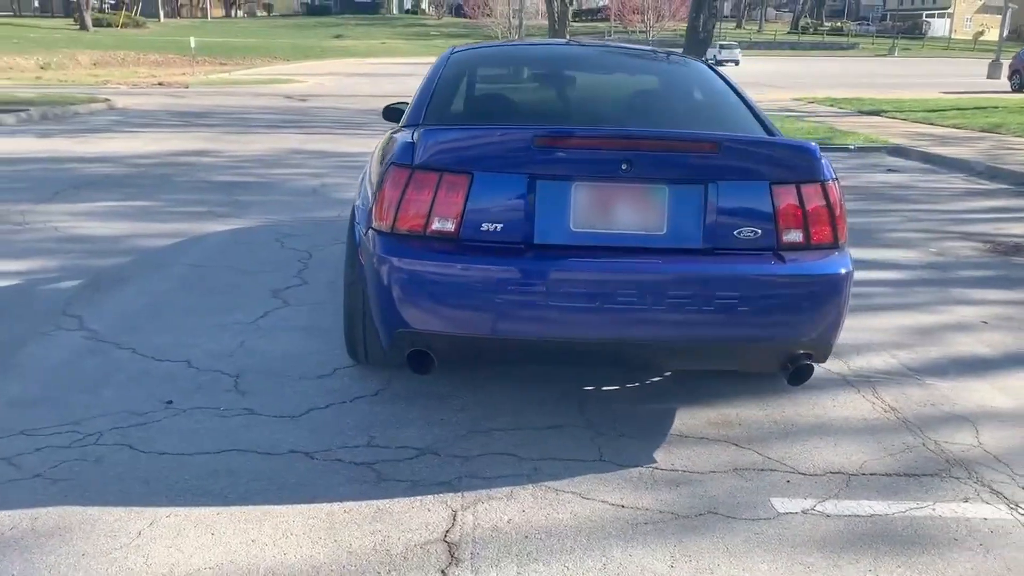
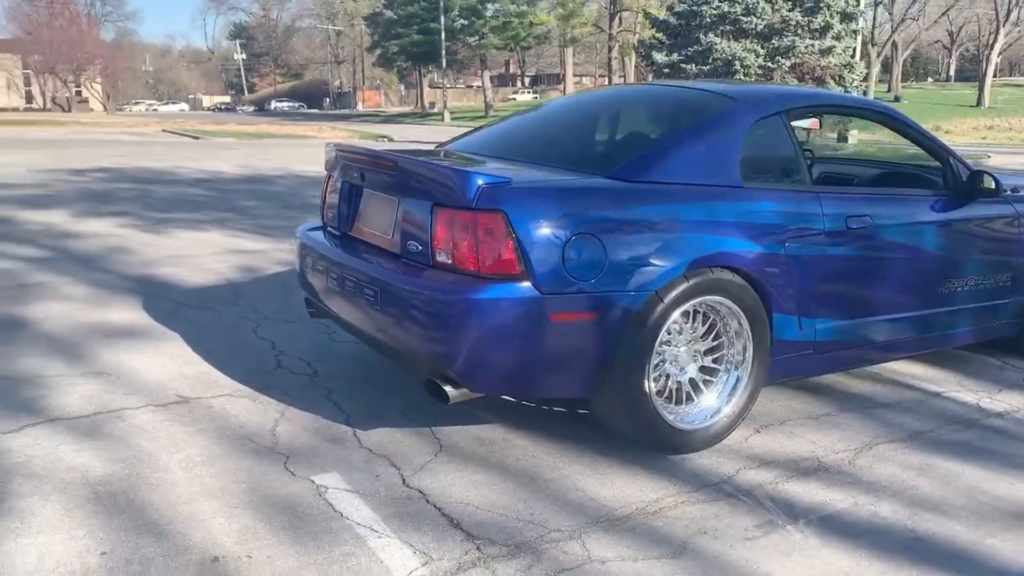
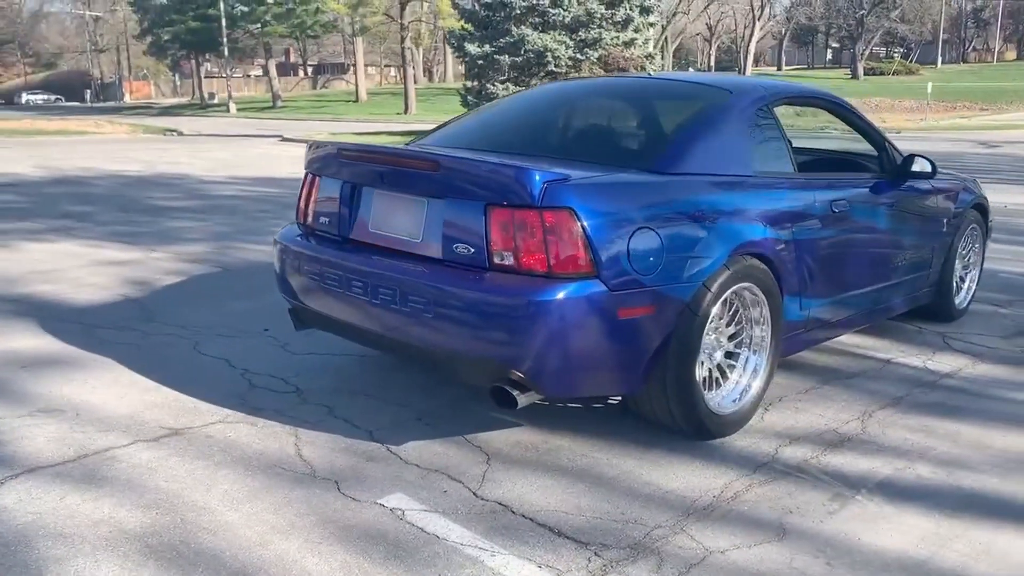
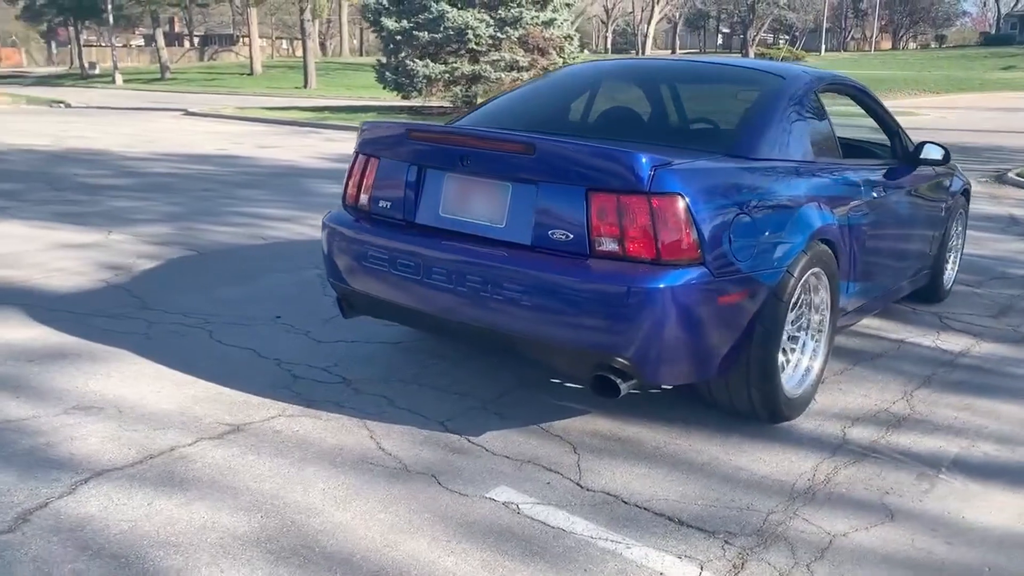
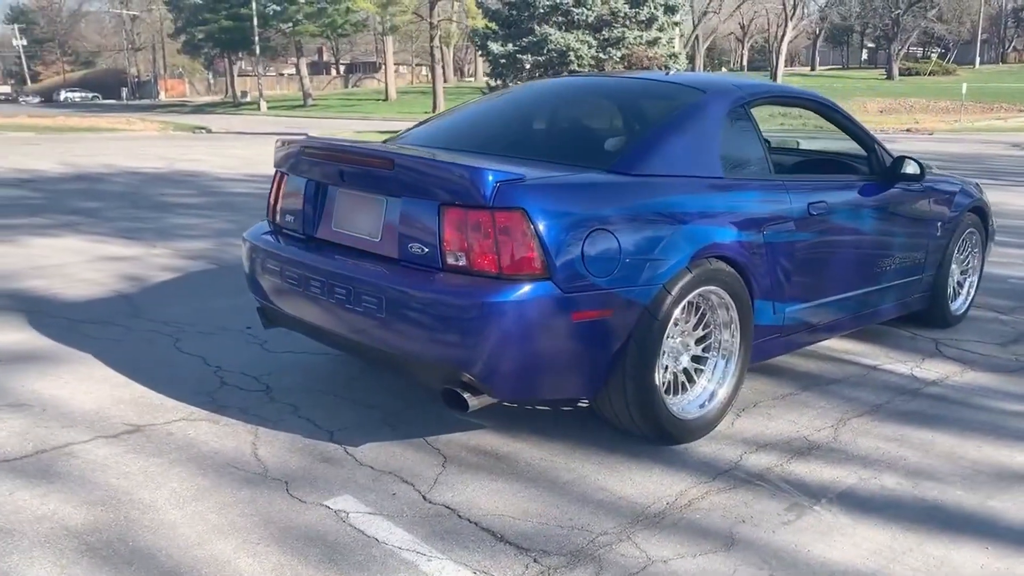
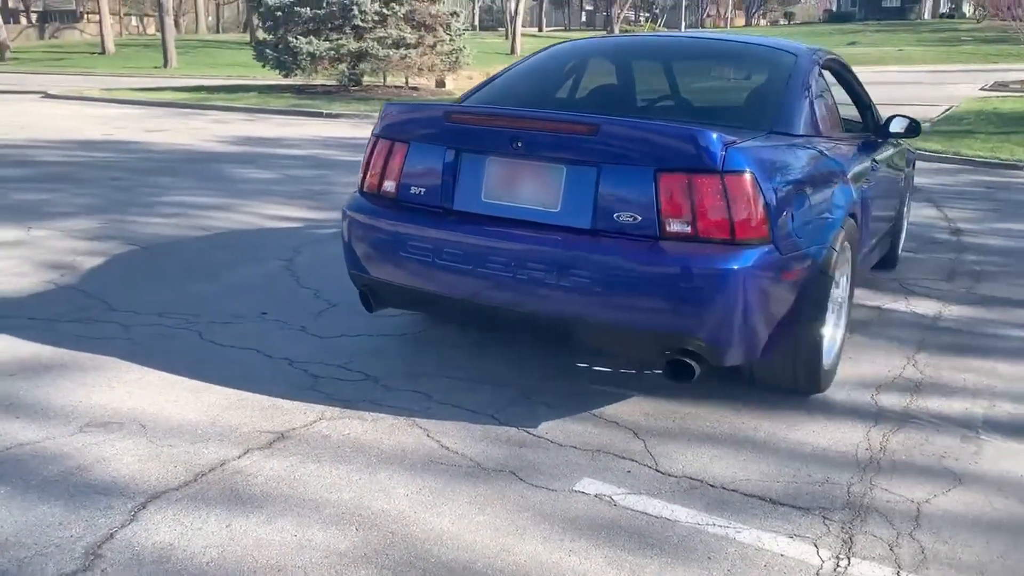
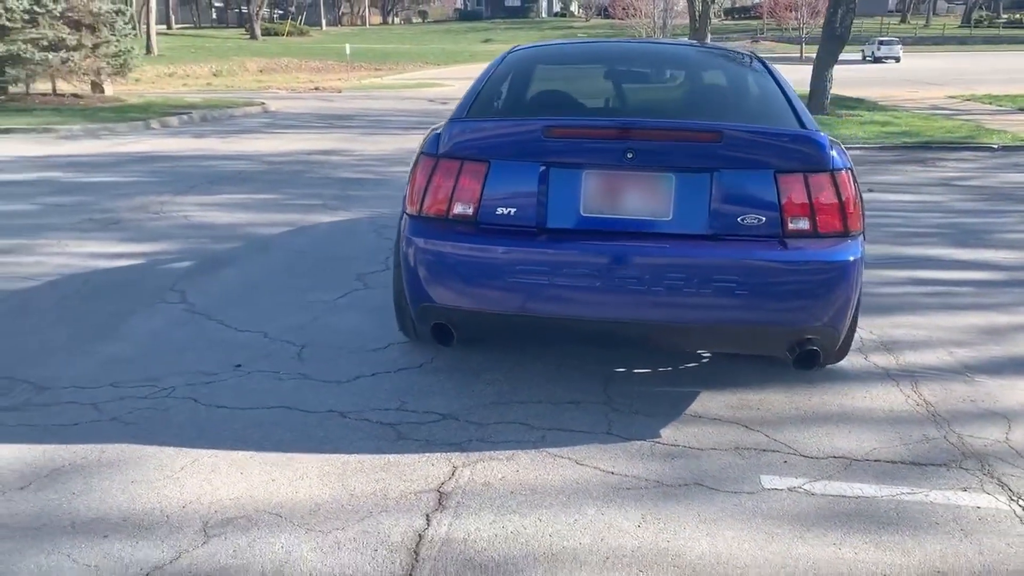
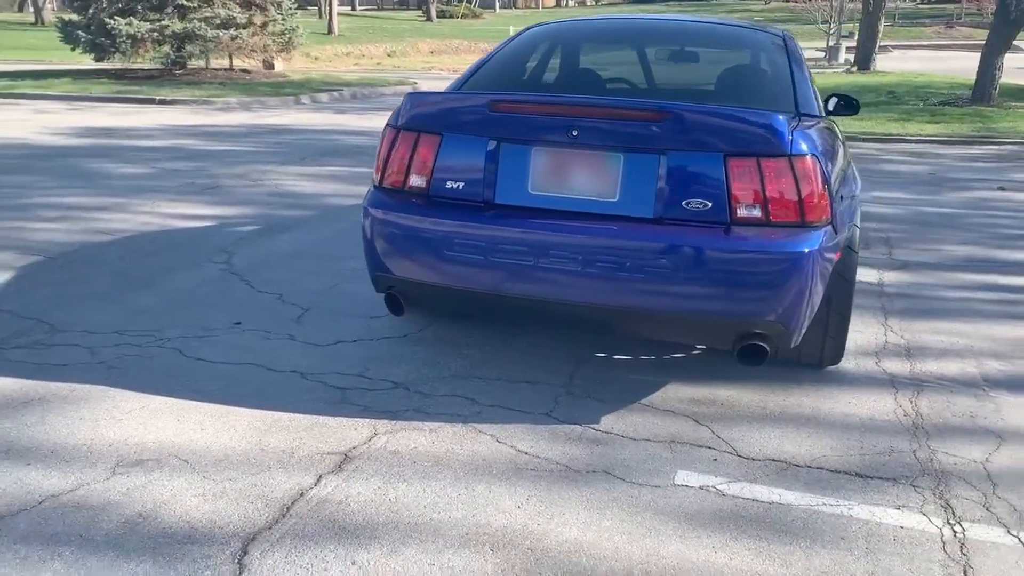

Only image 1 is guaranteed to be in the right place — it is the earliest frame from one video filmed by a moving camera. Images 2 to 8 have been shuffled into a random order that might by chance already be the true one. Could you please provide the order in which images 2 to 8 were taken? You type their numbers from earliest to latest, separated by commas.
7, 8, 6, 4, 3, 5, 2
